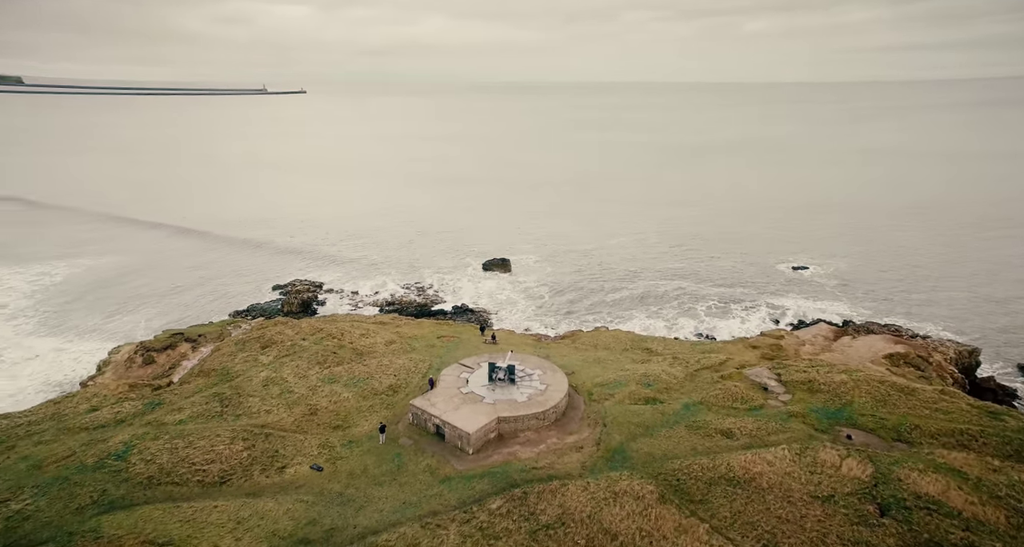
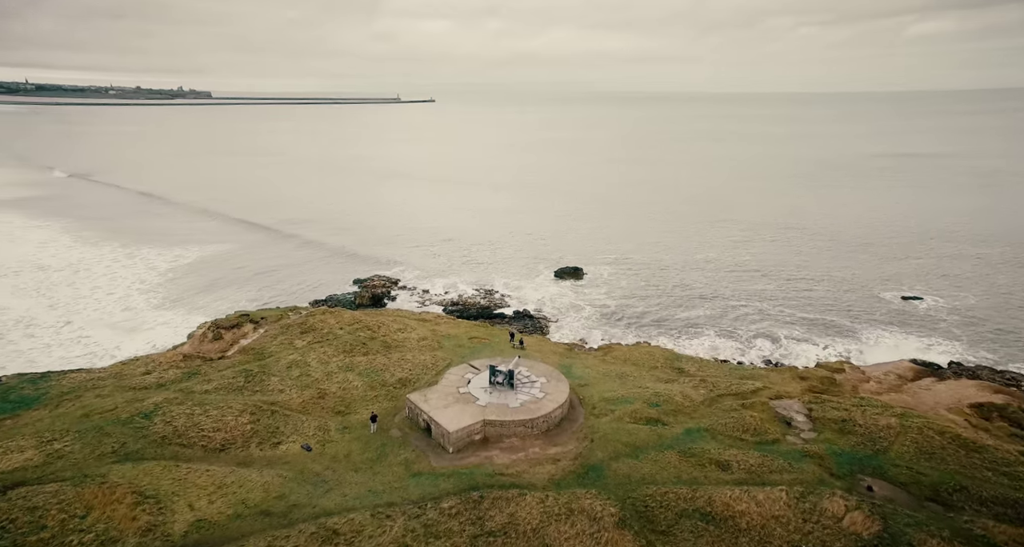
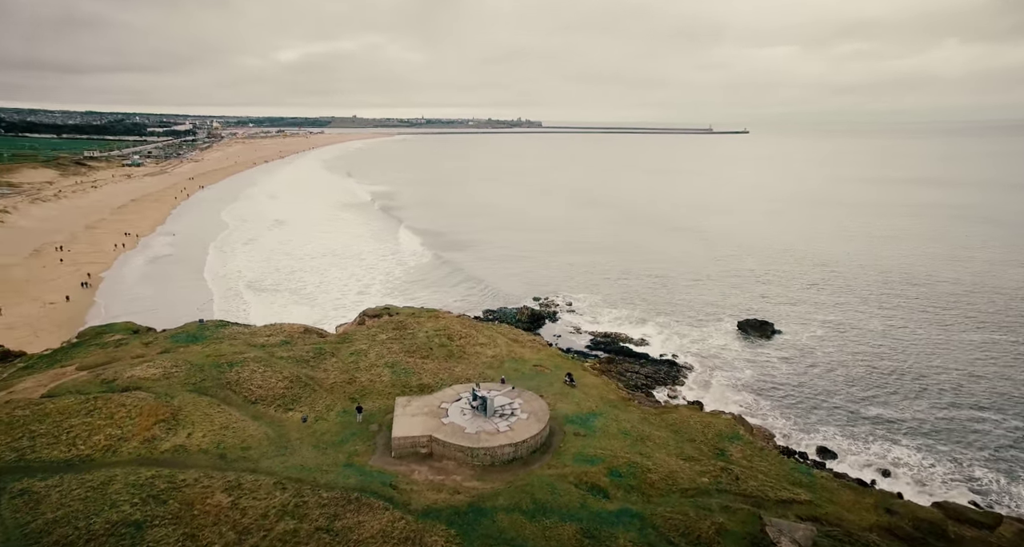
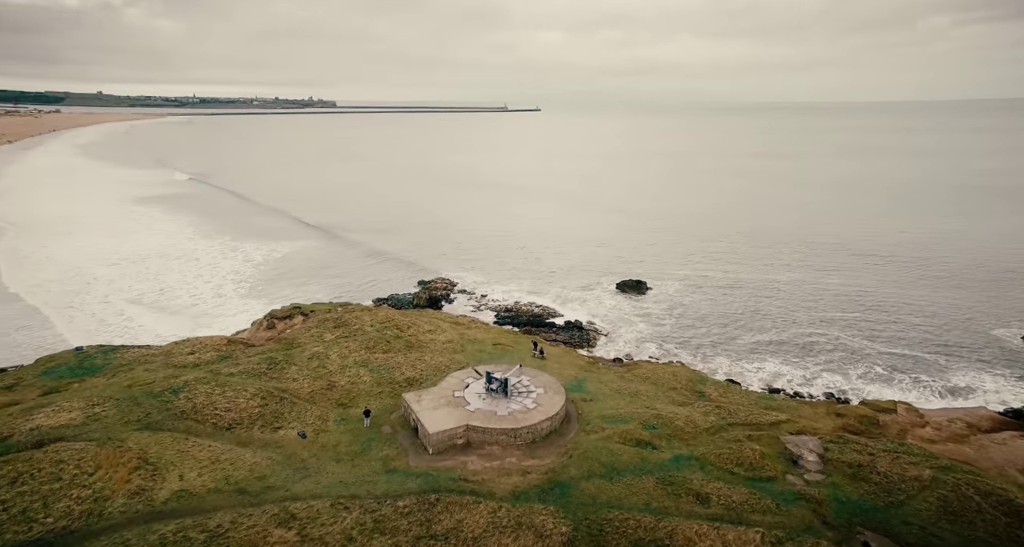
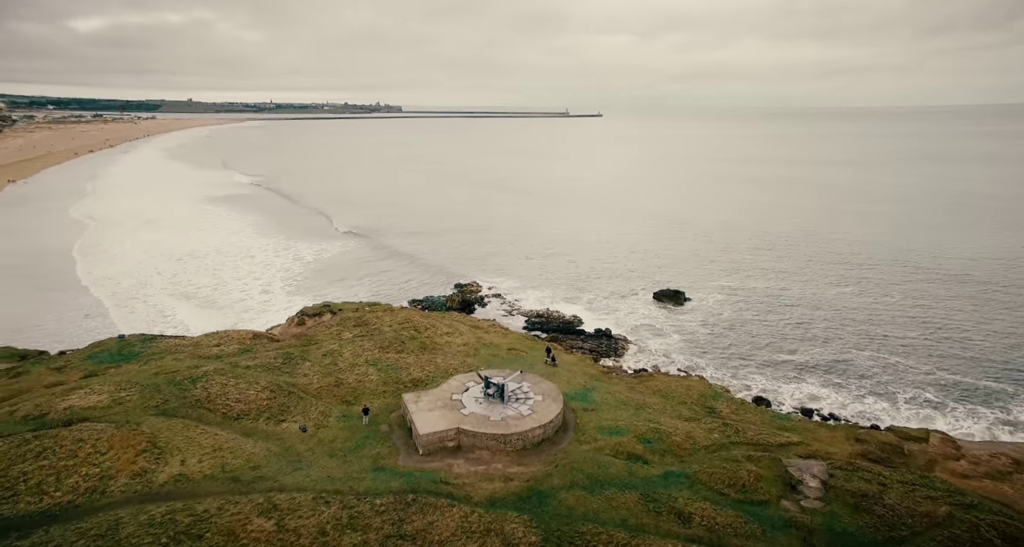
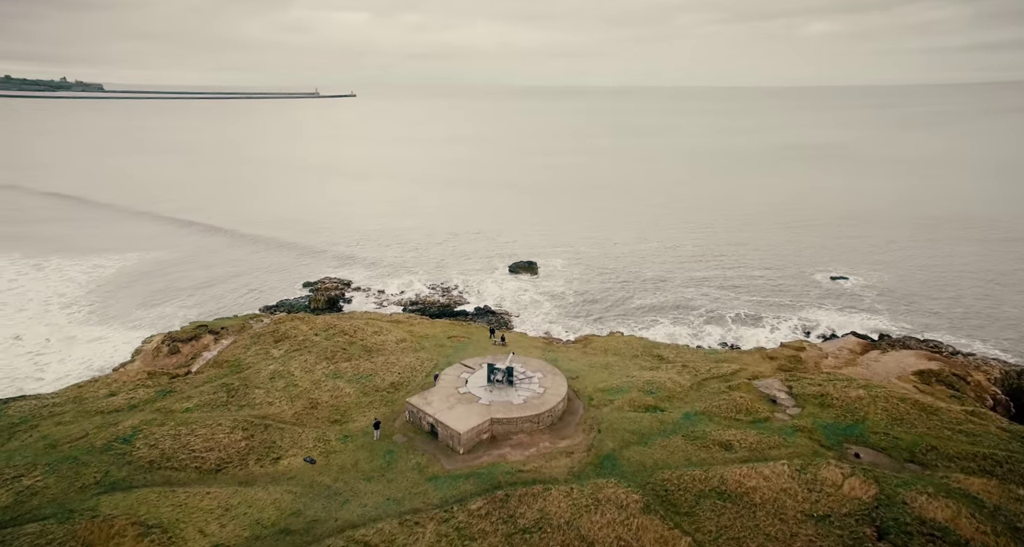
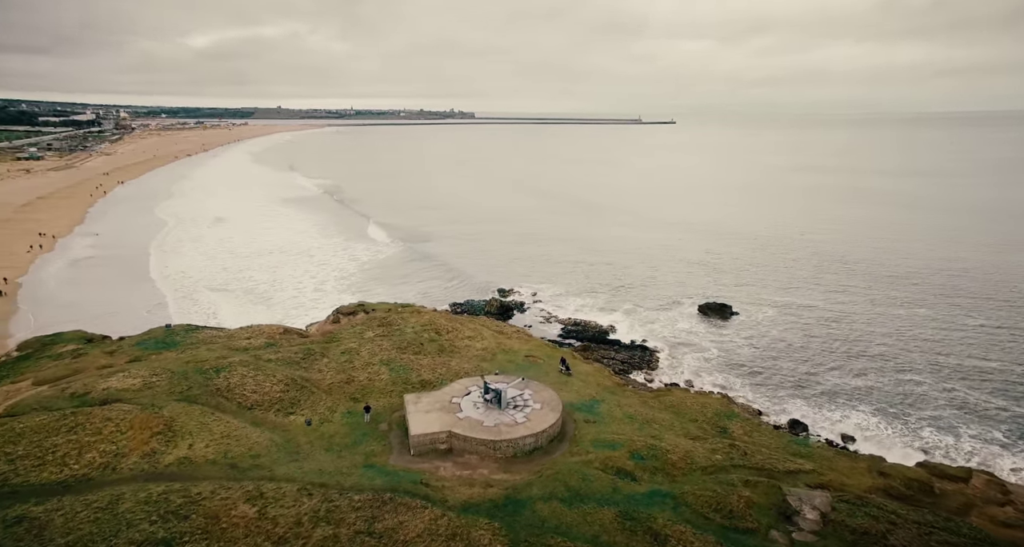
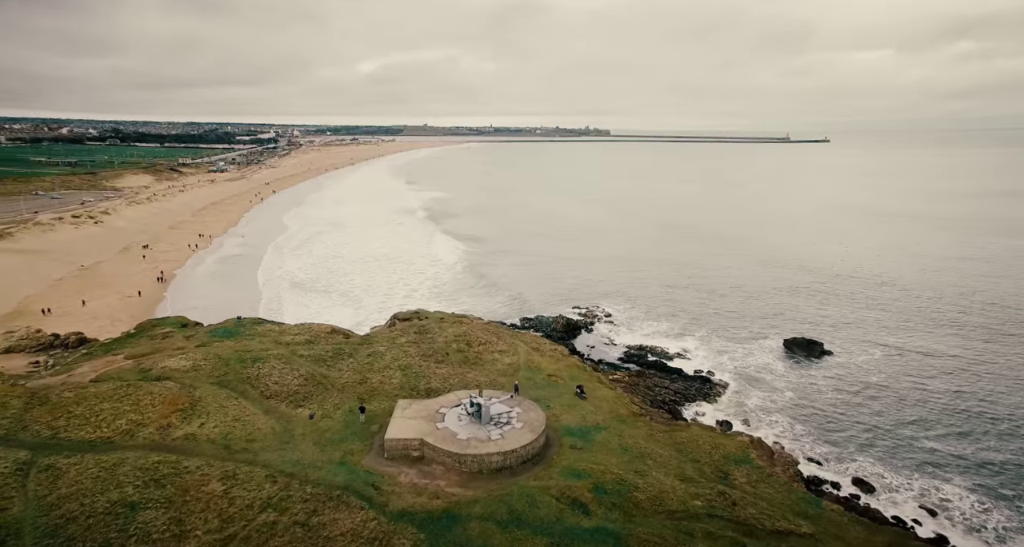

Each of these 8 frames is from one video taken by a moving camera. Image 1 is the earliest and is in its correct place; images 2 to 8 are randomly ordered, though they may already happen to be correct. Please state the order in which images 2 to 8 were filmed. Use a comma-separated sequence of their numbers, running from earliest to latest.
6, 2, 4, 5, 7, 3, 8
